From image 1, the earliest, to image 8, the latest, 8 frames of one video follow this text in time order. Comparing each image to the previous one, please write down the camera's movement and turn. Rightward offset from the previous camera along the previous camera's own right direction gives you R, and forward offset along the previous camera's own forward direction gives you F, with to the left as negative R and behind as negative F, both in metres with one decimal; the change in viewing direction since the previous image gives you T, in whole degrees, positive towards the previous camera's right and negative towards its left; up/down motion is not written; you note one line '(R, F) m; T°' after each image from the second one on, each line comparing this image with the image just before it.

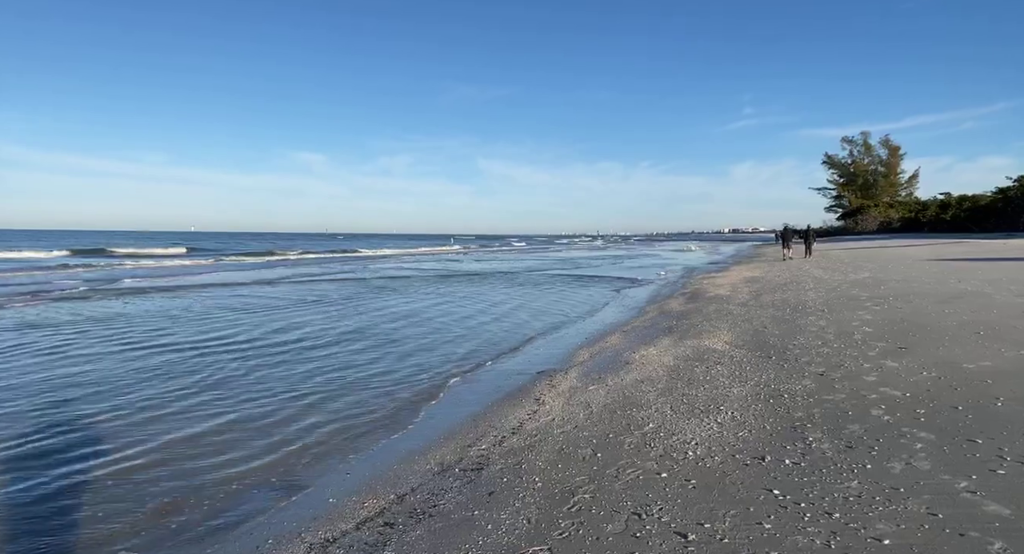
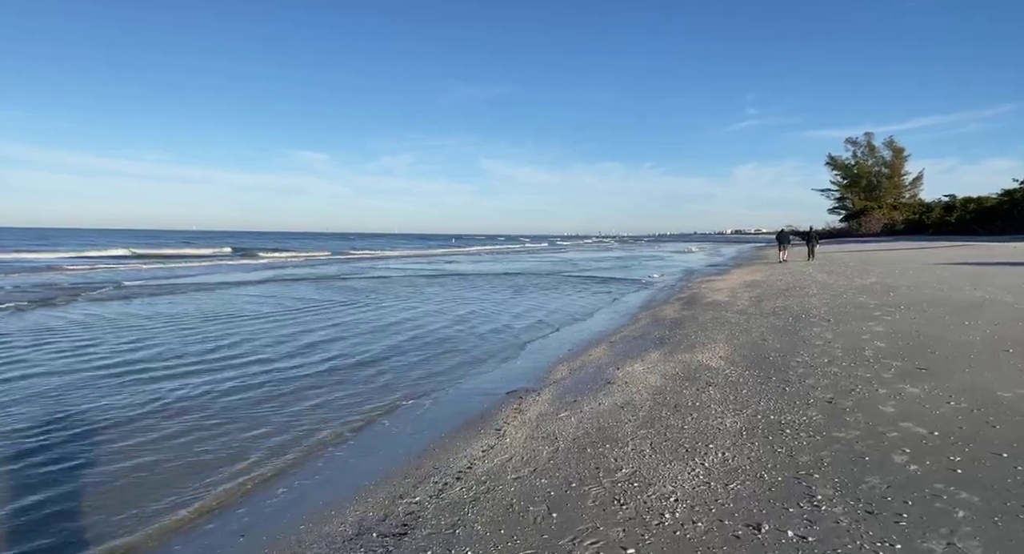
(+0.4, +1.0) m; 0°
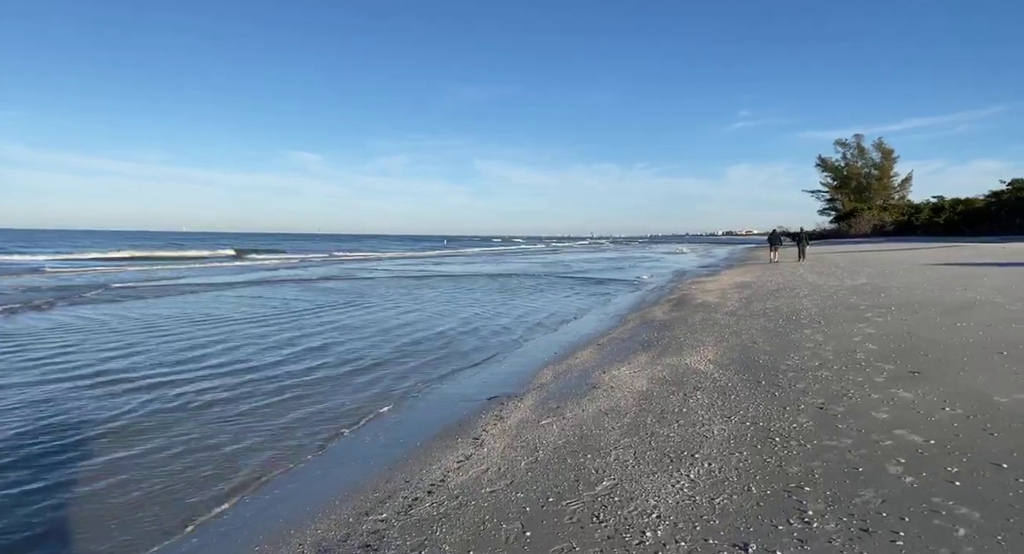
(+0.1, +0.3) m; +1°
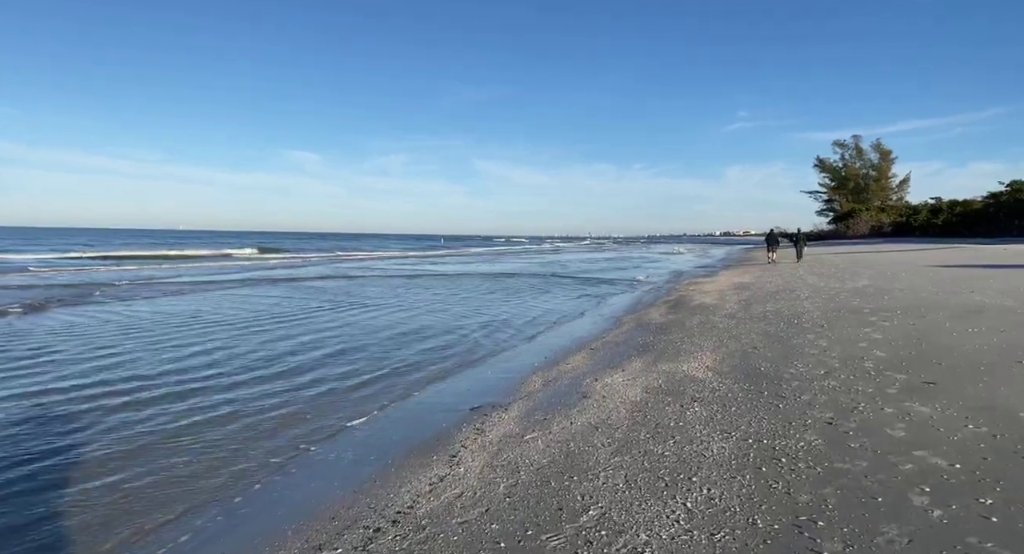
(+0.1, +0.5) m; 0°
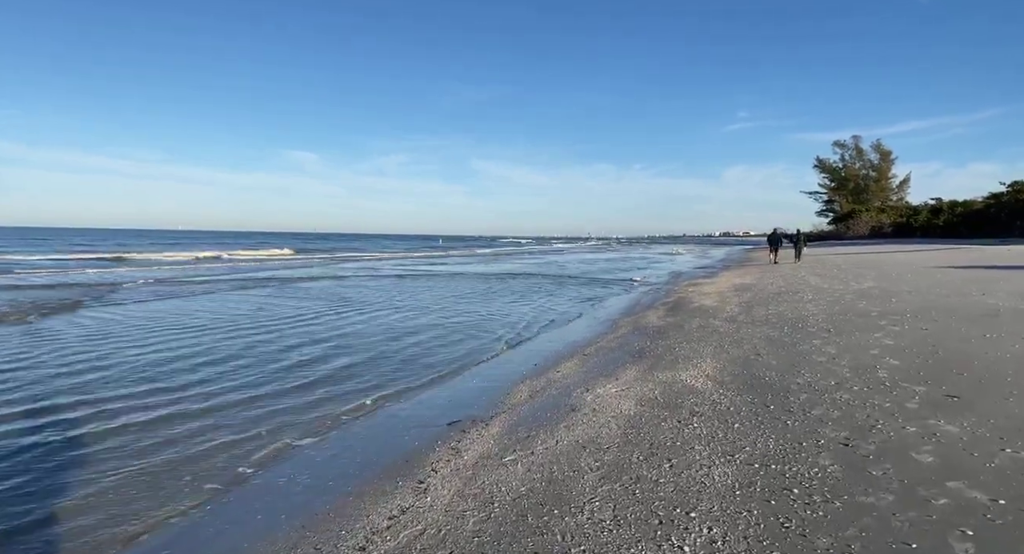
(+0.2, +0.6) m; 0°
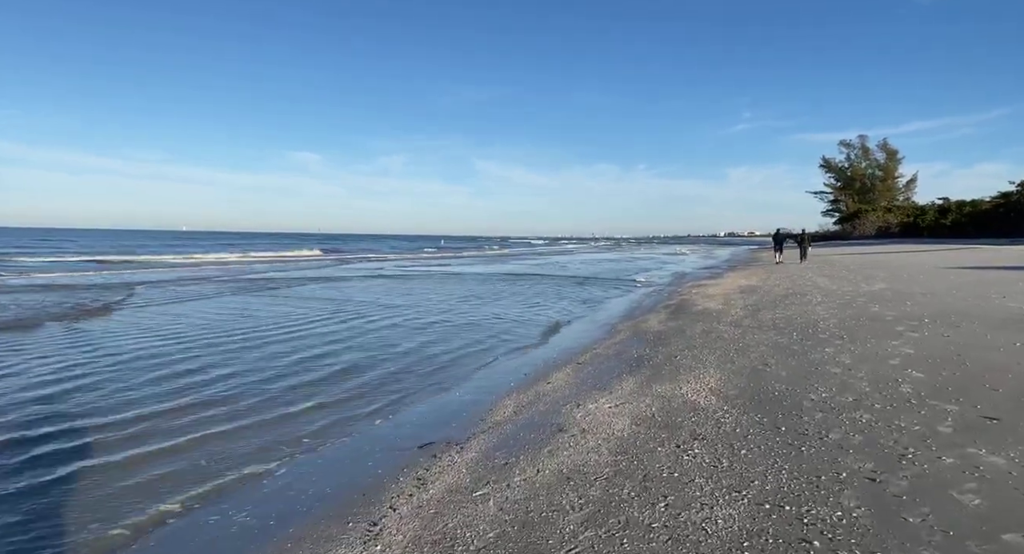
(+0.2, +0.7) m; 0°
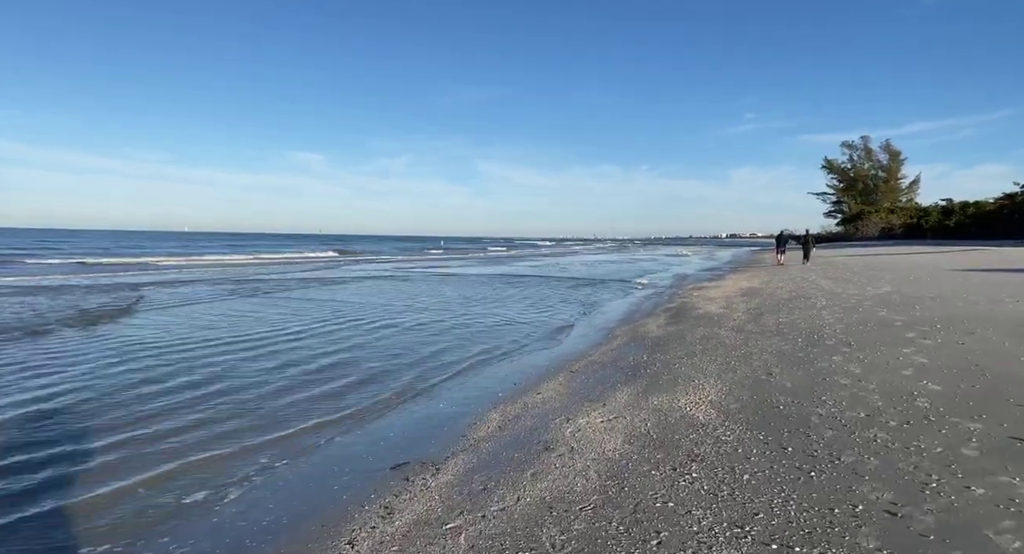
(+0.2, +0.5) m; 0°
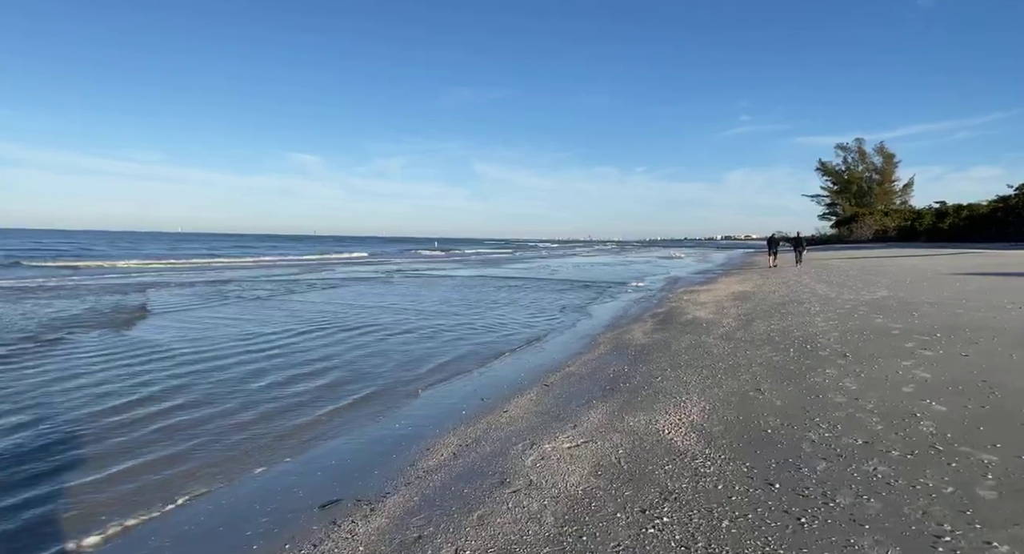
(+0.3, +0.6) m; 0°
